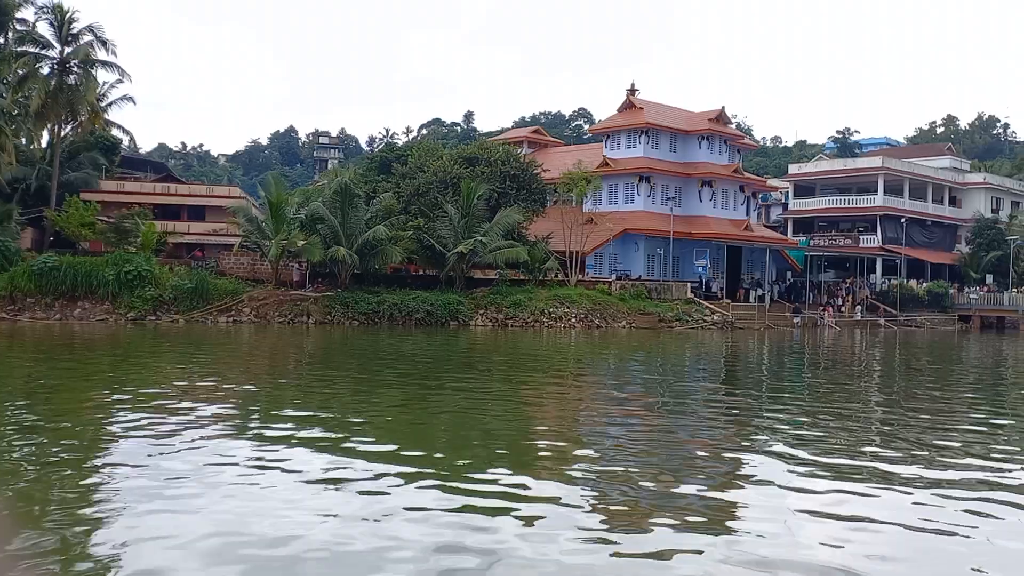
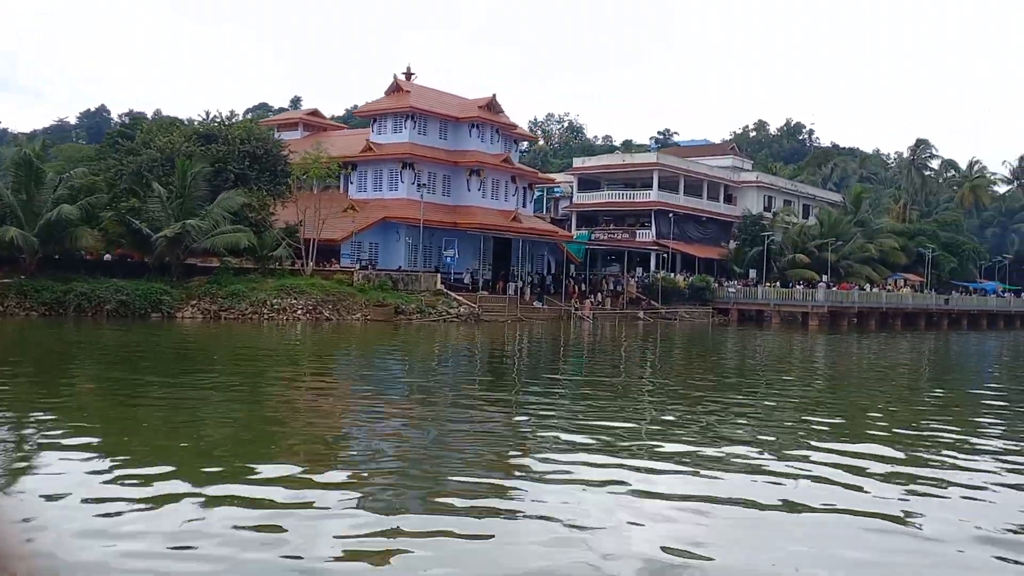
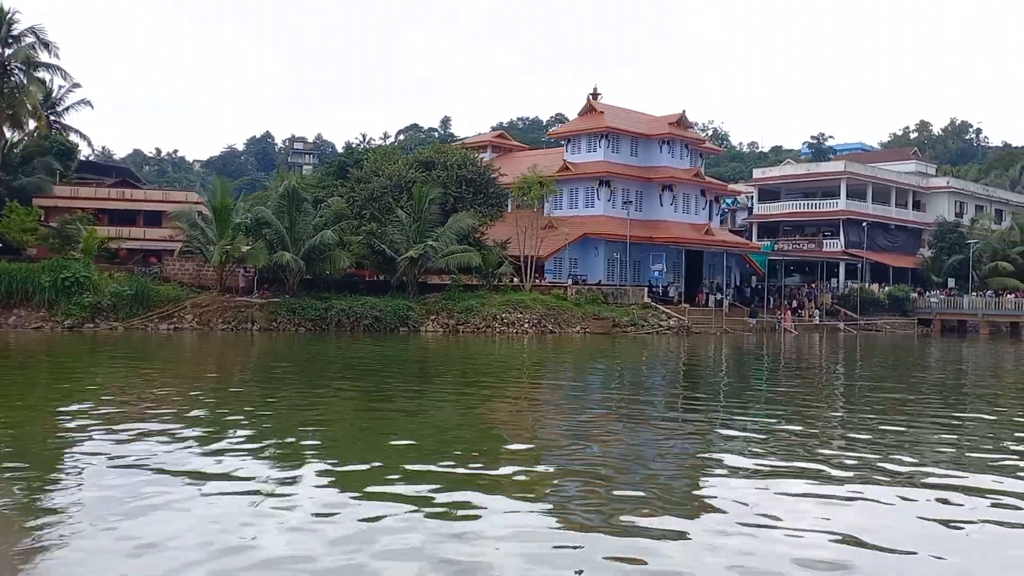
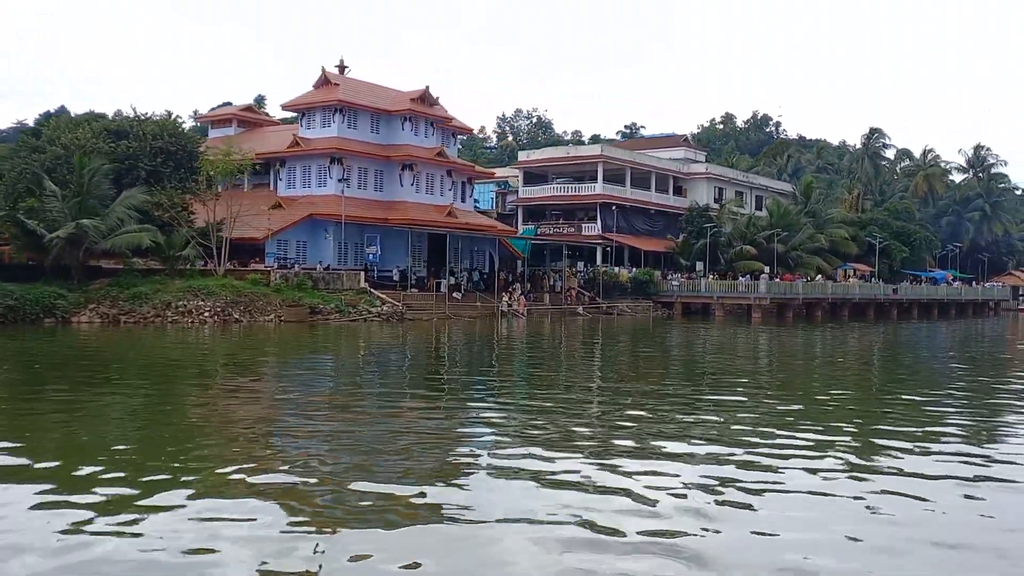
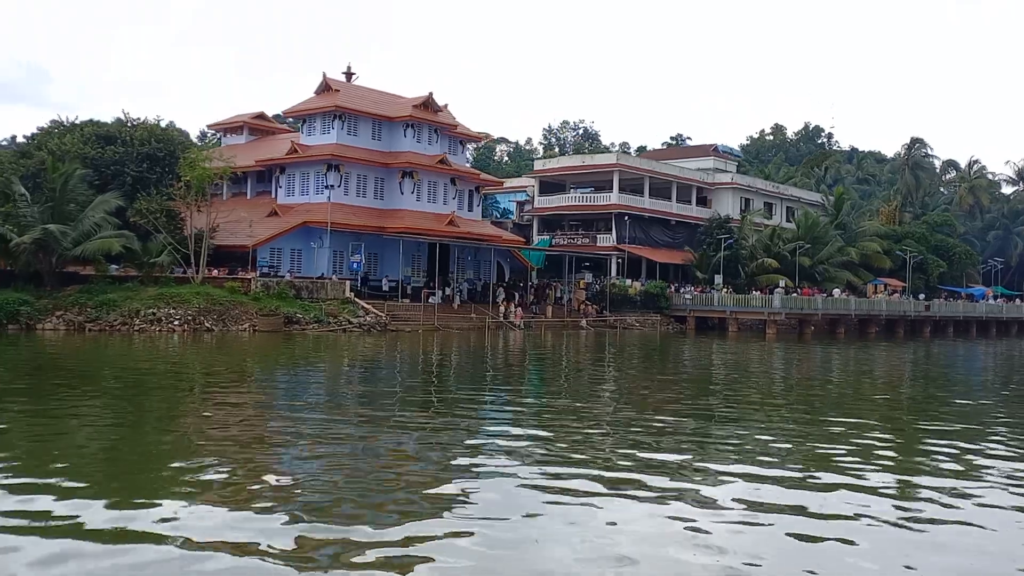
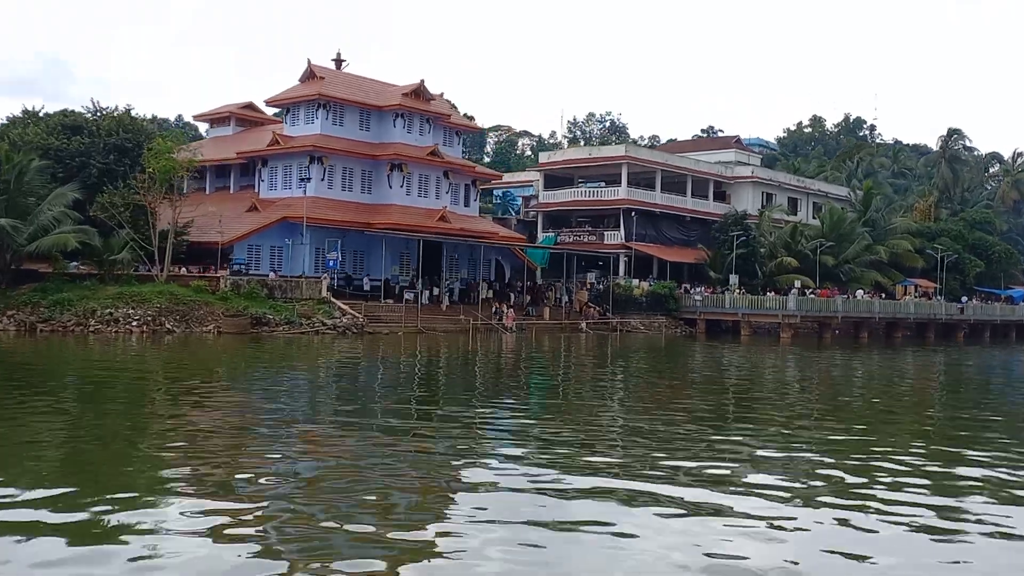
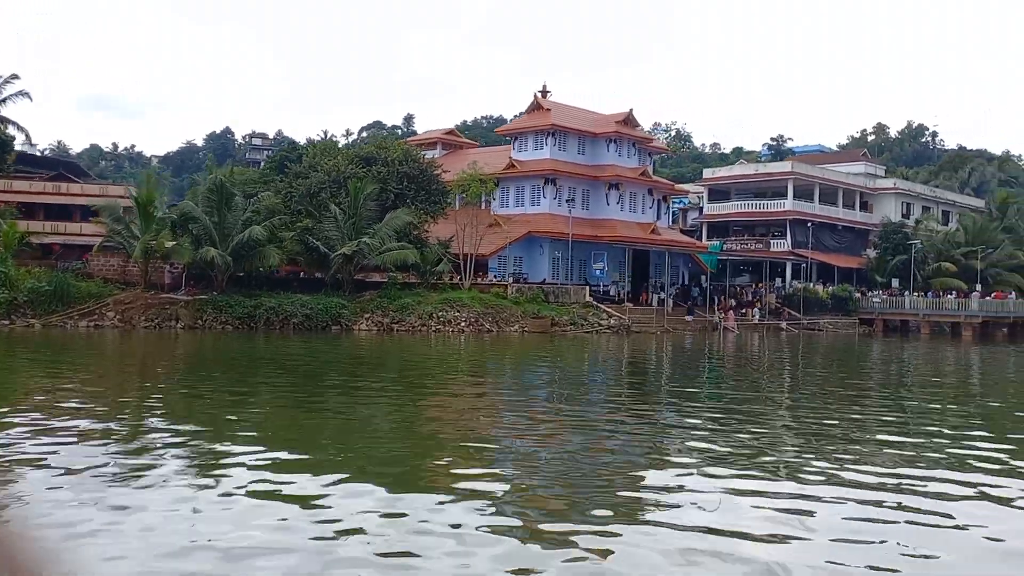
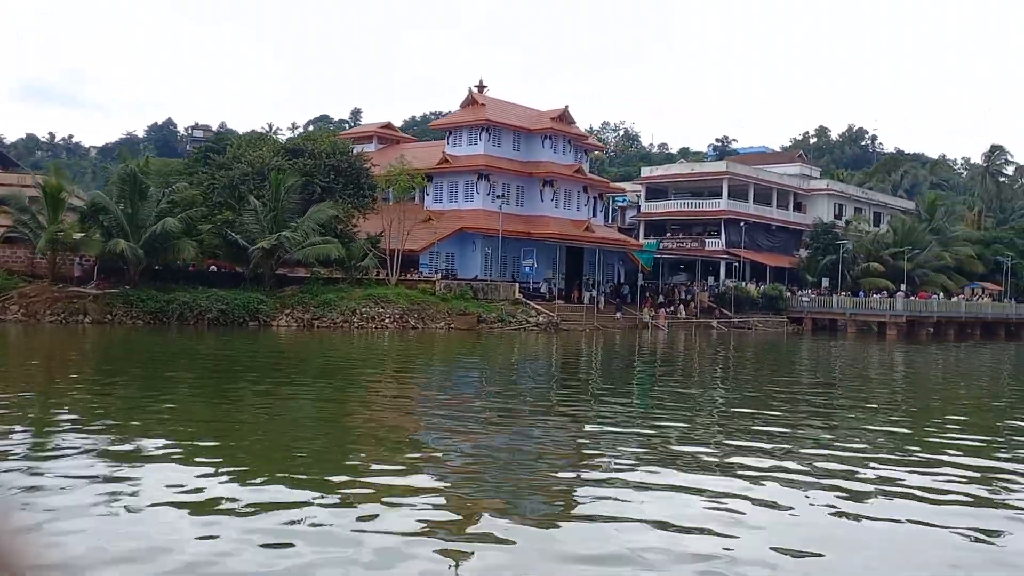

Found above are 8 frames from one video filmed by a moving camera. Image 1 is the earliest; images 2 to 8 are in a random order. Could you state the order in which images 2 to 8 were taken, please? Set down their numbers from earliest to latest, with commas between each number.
3, 7, 8, 2, 4, 5, 6
